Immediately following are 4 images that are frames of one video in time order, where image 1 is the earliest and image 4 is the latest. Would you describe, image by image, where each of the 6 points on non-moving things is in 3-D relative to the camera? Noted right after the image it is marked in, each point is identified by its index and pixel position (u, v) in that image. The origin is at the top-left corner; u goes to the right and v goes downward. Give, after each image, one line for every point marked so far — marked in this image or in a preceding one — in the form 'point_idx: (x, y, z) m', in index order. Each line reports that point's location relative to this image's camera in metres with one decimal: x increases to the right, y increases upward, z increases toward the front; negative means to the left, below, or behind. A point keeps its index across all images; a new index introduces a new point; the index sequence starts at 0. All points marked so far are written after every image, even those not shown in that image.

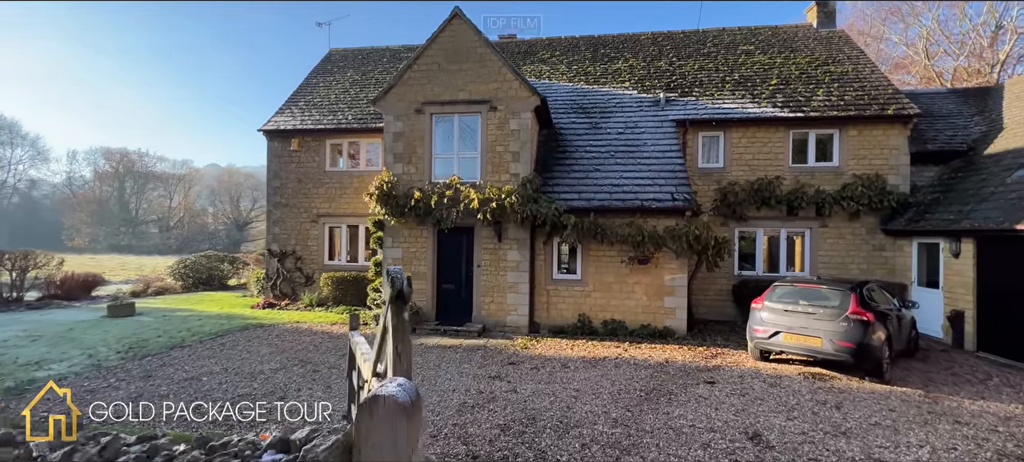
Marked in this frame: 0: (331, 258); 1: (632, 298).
0: (-5.8, -0.9, +14.4) m
1: (+2.8, -1.6, +10.4) m
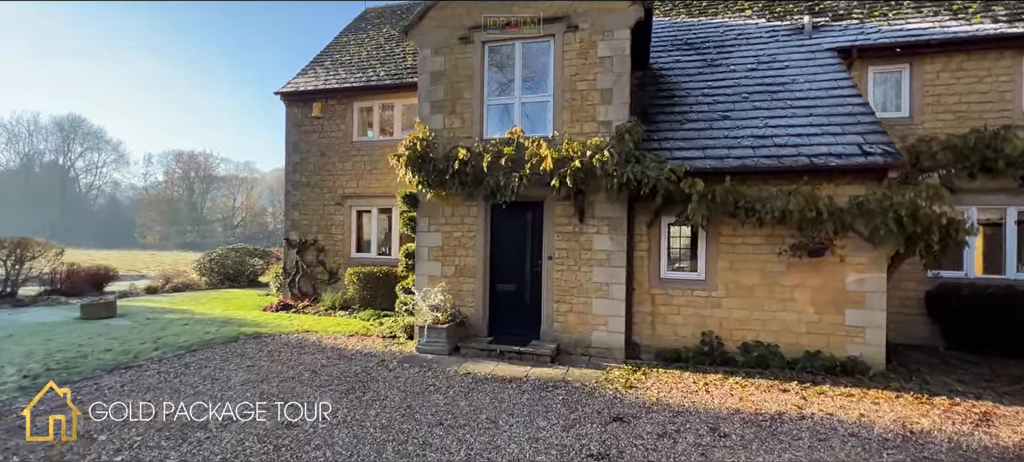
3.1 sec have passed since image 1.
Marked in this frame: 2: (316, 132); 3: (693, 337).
0: (-4.0, -0.5, +11.6) m
1: (+4.2, -1.2, +6.7) m
2: (-5.2, +2.6, +11.8) m
3: (+2.8, -1.7, +7.0) m
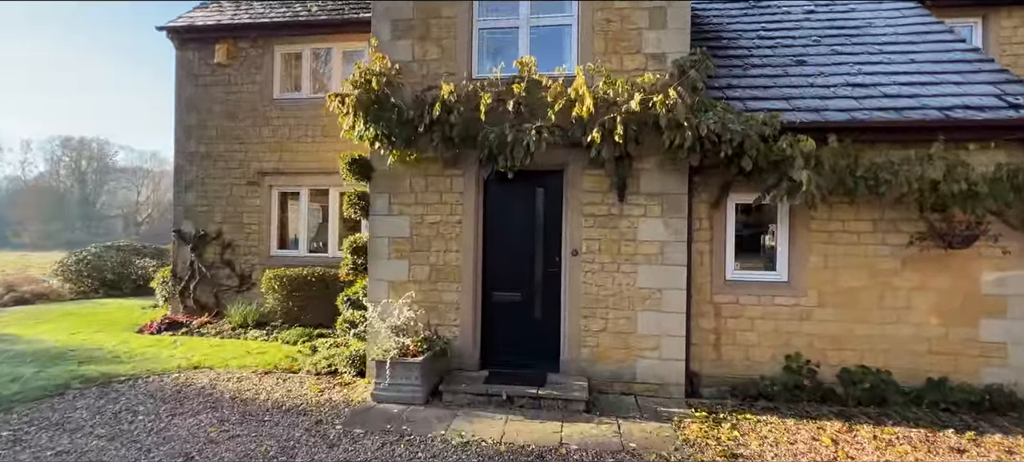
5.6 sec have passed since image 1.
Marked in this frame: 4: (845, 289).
0: (-4.4, -0.3, +8.7) m
1: (+4.3, -1.0, +4.9) m
2: (-5.6, +2.8, +8.6) m
3: (+2.9, -1.5, +5.0) m
4: (+3.7, -0.6, +4.9) m
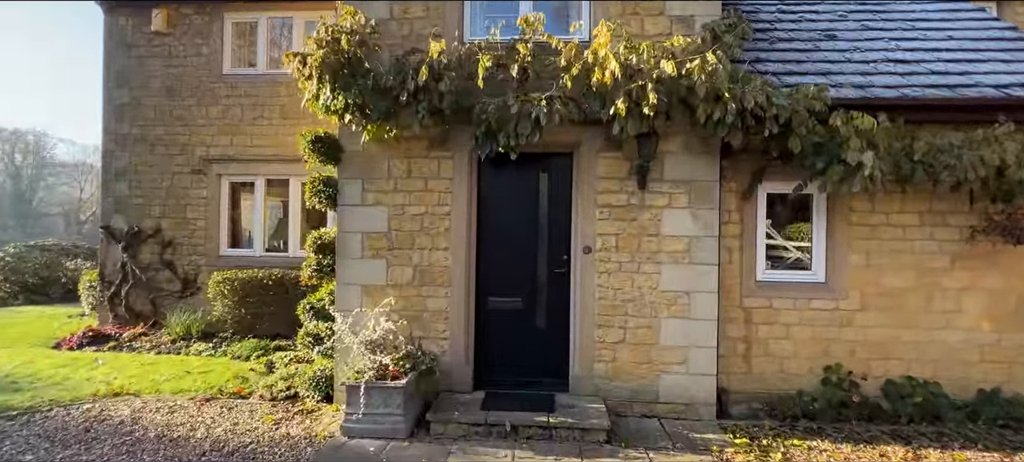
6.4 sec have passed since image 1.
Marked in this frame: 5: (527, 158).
0: (-4.7, -0.2, +7.5) m
1: (+4.3, -0.9, +4.3) m
2: (-5.8, +2.9, +7.4) m
3: (+2.9, -1.4, +4.4) m
4: (+3.7, -0.6, +4.3) m
5: (+0.1, +0.7, +4.3) m
